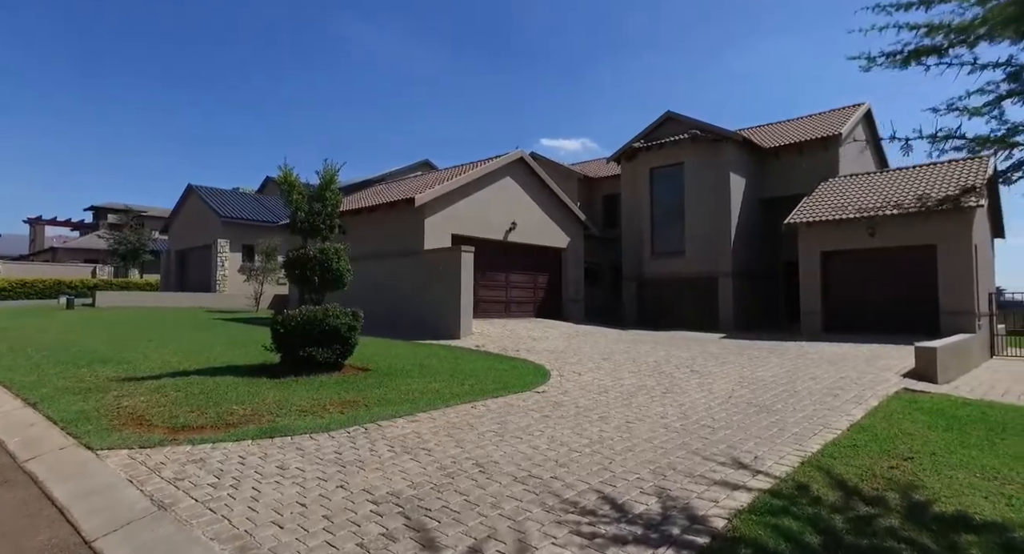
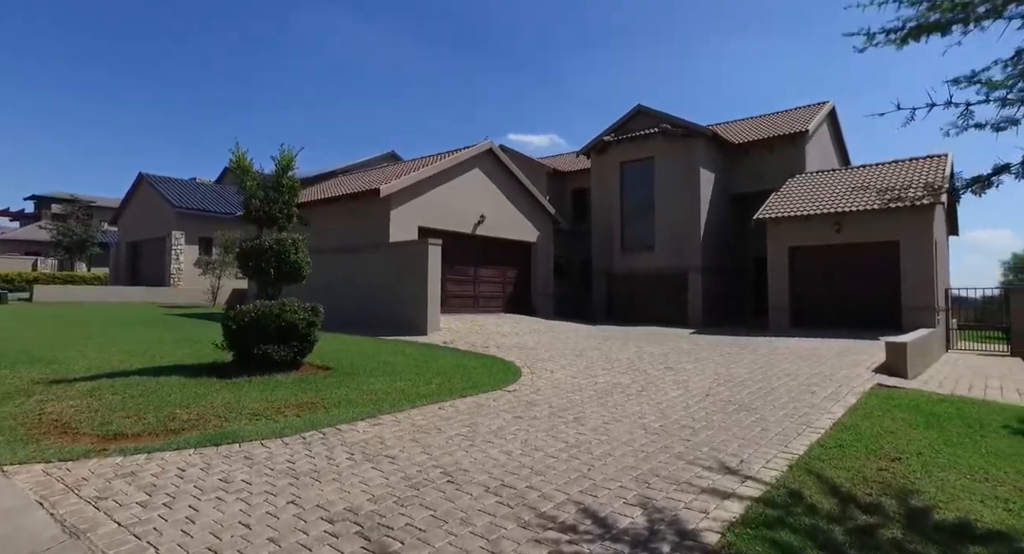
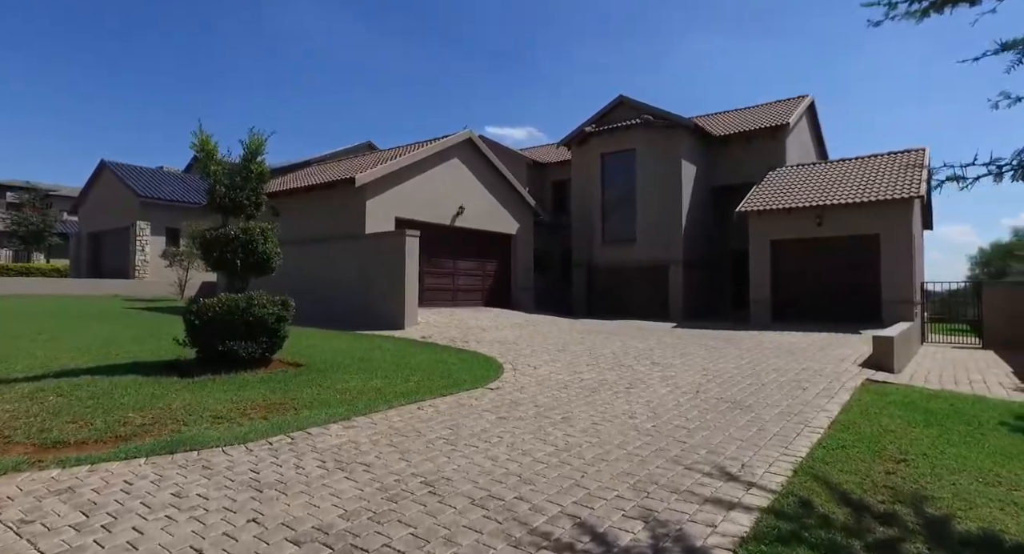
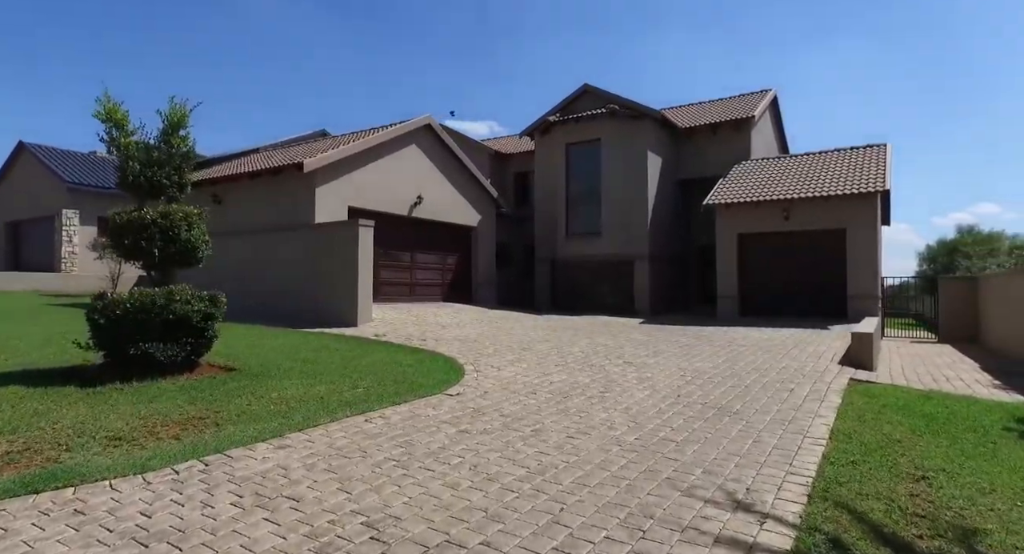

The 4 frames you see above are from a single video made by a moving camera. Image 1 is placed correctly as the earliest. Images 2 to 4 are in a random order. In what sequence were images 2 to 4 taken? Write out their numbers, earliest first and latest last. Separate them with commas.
2, 3, 4
